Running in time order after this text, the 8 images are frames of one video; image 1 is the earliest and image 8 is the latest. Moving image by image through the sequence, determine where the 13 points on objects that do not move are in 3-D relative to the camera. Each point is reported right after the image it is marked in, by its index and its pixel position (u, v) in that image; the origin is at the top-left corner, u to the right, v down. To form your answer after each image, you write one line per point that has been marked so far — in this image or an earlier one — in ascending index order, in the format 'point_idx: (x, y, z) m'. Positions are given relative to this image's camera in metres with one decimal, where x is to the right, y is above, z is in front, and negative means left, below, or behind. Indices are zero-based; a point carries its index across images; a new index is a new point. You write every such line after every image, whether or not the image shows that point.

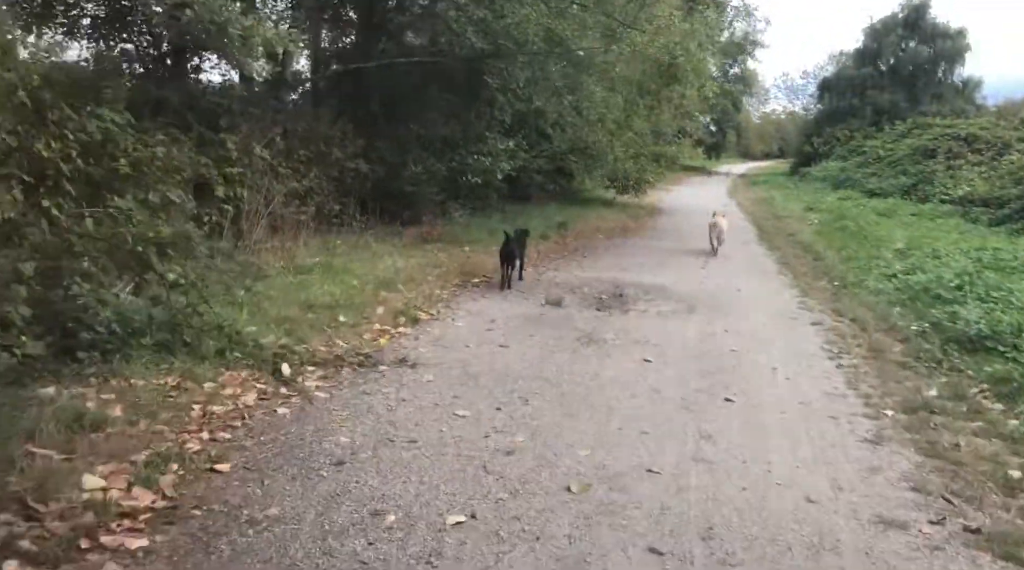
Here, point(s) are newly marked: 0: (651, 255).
0: (+2.6, +0.6, +14.3) m
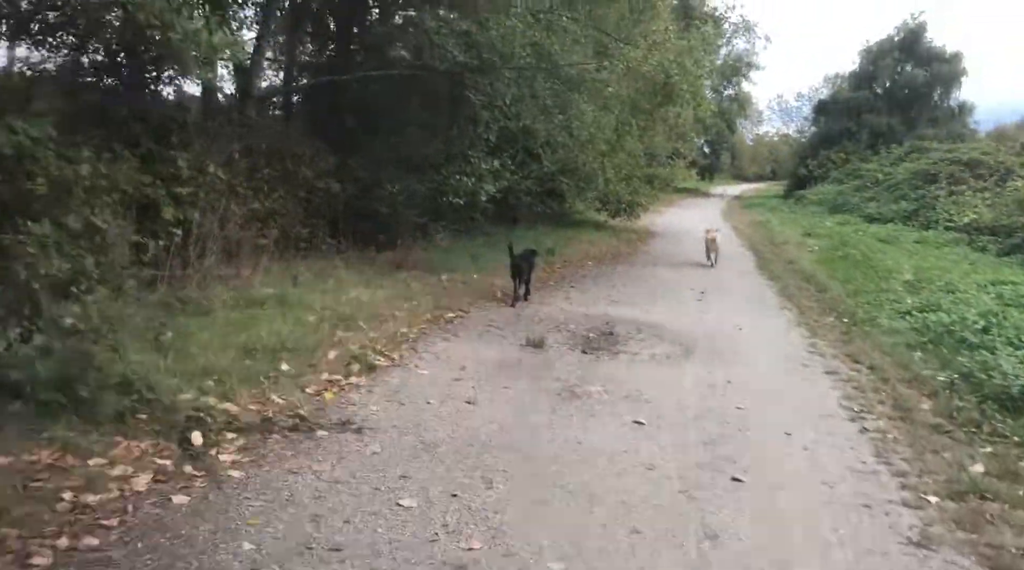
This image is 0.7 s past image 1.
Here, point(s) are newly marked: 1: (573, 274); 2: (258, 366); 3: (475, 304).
0: (+2.3, 0.0, +13.3) m
1: (+1.1, +0.2, +14.7) m
2: (-2.2, -0.7, +6.6) m
3: (-0.5, -0.3, +10.7) m
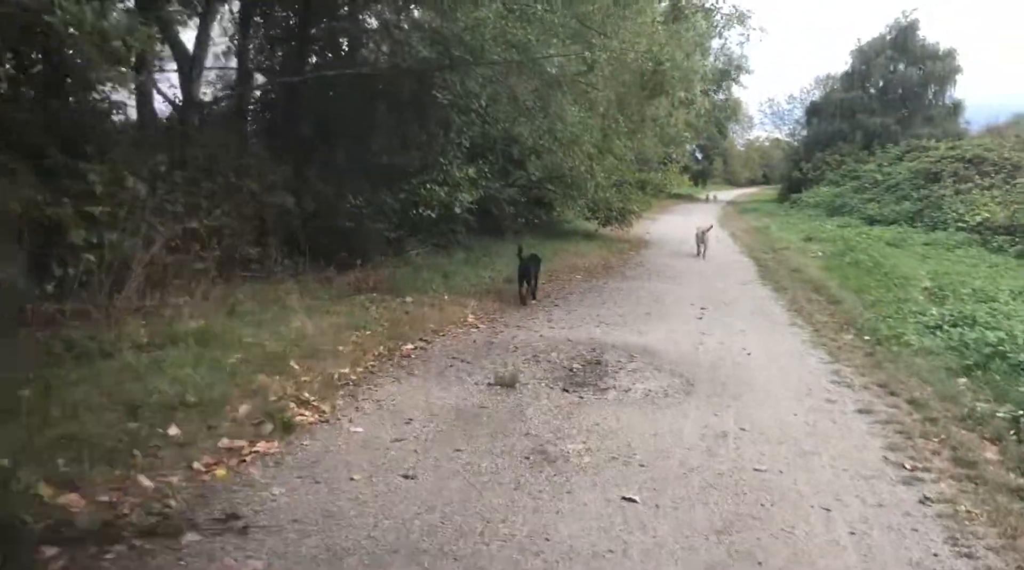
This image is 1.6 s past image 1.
0: (+1.9, -0.3, +11.8) m
1: (+0.7, -0.1, +13.2) m
2: (-2.5, -1.0, +5.1) m
3: (-0.9, -0.6, +9.2) m
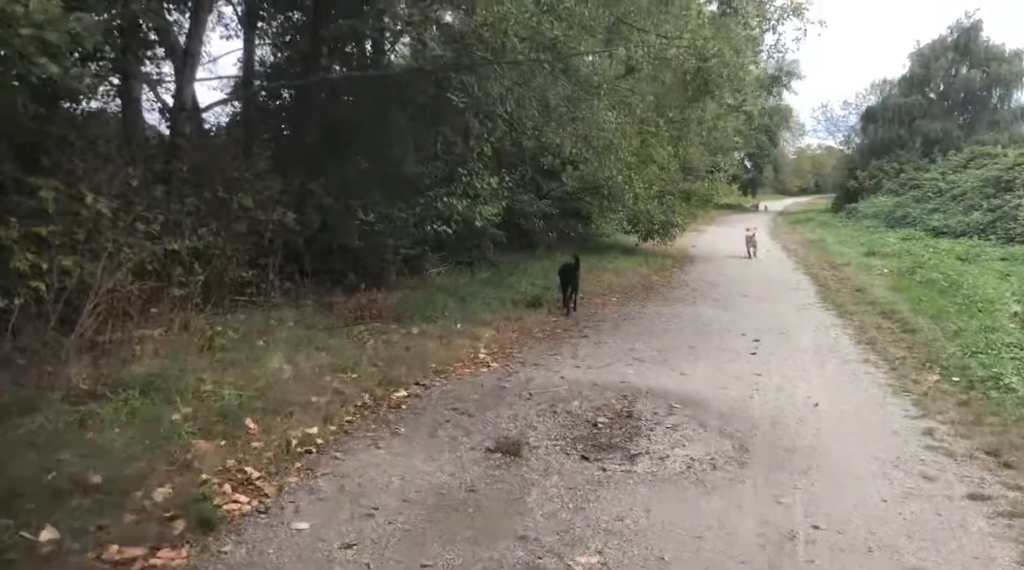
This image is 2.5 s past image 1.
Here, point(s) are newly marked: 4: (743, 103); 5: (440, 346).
0: (+2.2, -0.6, +10.3) m
1: (+1.1, -0.5, +11.7) m
2: (-2.6, -1.3, +3.9) m
3: (-0.7, -0.9, +7.8) m
4: (+5.9, +4.6, +19.3) m
5: (-0.8, -0.7, +8.7) m
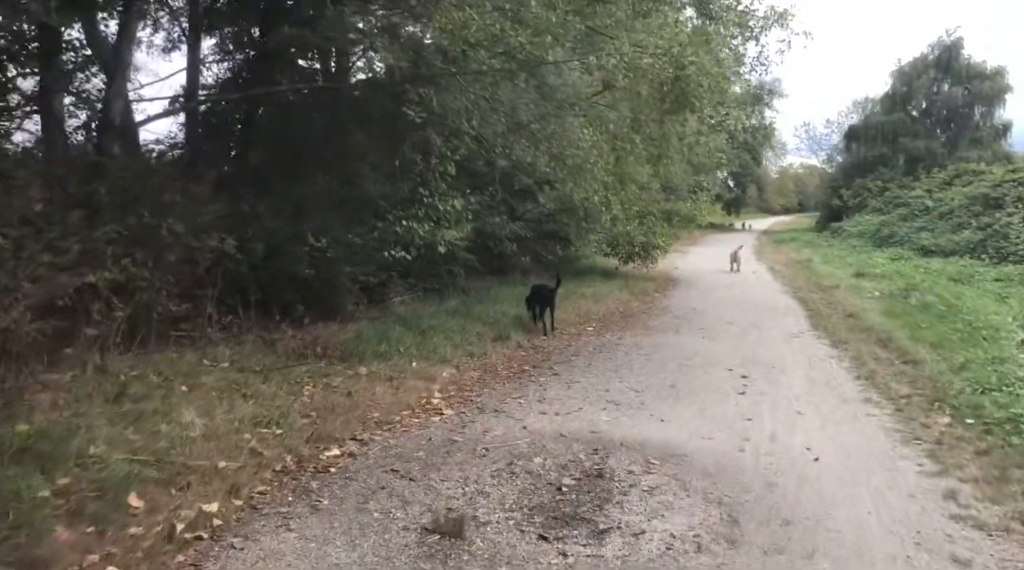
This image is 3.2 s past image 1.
0: (+1.8, -1.0, +9.3) m
1: (+0.6, -0.9, +10.7) m
2: (-2.9, -1.5, +2.8) m
3: (-1.1, -1.2, +6.8) m
4: (+5.2, +4.0, +18.6) m
5: (-1.2, -1.1, +7.6) m
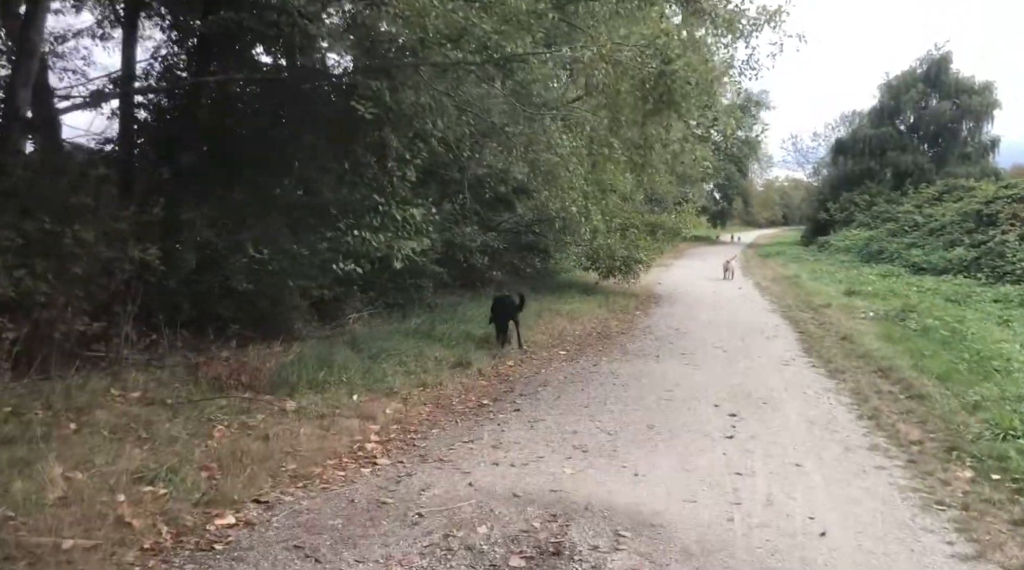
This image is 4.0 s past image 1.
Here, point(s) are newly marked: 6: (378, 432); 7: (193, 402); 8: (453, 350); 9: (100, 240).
0: (+1.3, -1.3, +8.2) m
1: (+0.2, -1.1, +9.6) m
2: (-3.3, -1.6, +1.6) m
3: (-1.5, -1.4, +5.6) m
4: (+4.6, +3.6, +17.6) m
5: (-1.6, -1.3, +6.5) m
6: (-1.2, -1.3, +6.7) m
7: (-3.0, -1.1, +7.2) m
8: (-0.8, -0.9, +10.2) m
9: (-4.5, +0.5, +8.3) m
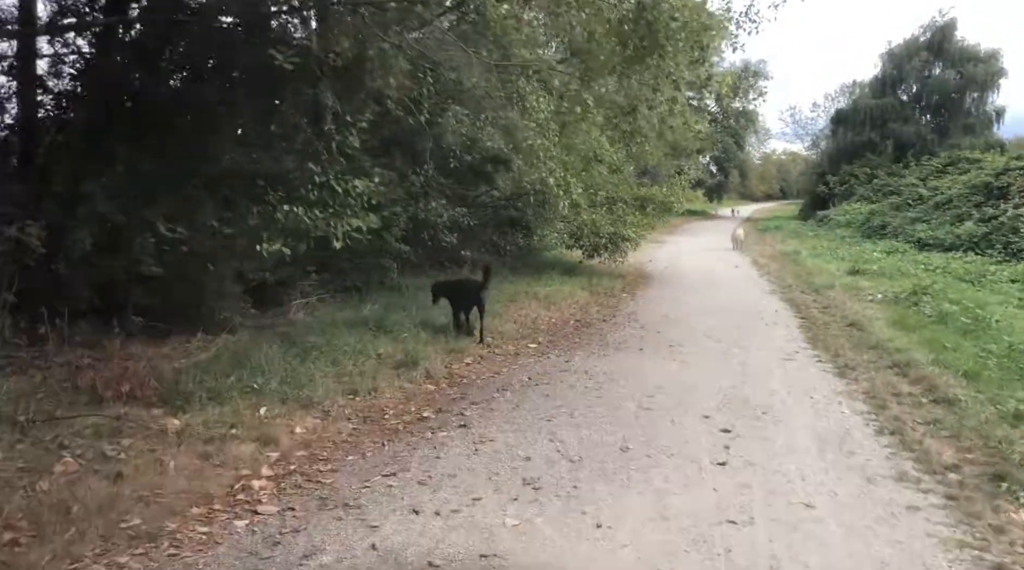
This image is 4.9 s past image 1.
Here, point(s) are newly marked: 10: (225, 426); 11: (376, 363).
0: (+0.9, -1.1, +6.8) m
1: (-0.3, -1.0, +8.2) m
2: (-3.7, -1.7, +0.2) m
3: (-2.0, -1.4, +4.2) m
4: (+4.1, +4.1, +16.0) m
5: (-2.1, -1.2, +5.1) m
6: (-1.6, -1.2, +5.3) m
7: (-3.4, -1.0, +5.7) m
8: (-1.3, -0.7, +8.8) m
9: (-4.9, +0.6, +6.8) m
10: (-2.2, -1.1, +5.8) m
11: (-1.4, -0.8, +8.0) m
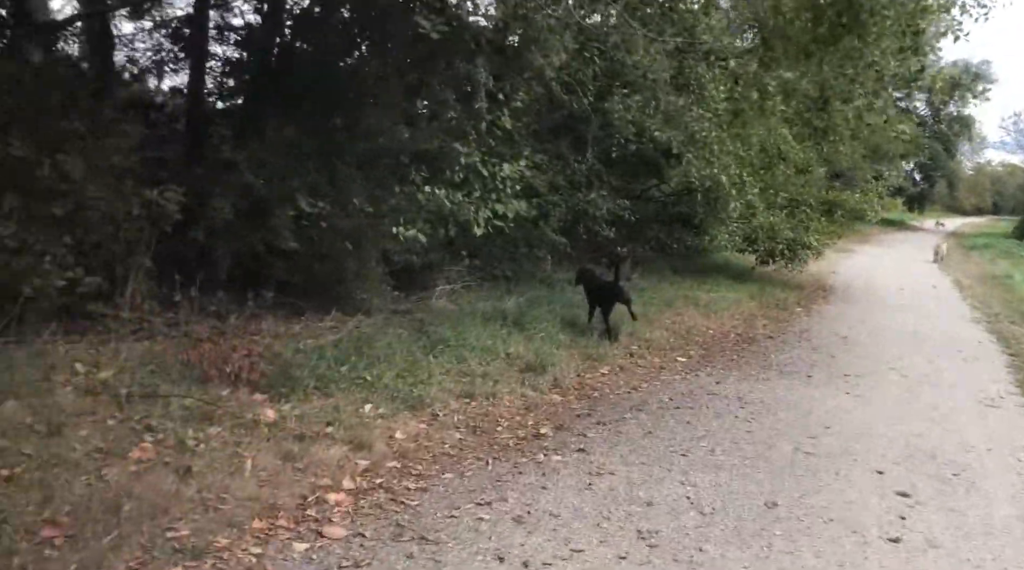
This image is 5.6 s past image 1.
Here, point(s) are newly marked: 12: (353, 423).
0: (+1.8, -1.3, +5.7) m
1: (+1.0, -1.0, +7.3) m
2: (-4.1, -1.5, +0.2) m
3: (-1.5, -1.3, +3.8) m
4: (+7.4, +3.6, +13.8) m
5: (-1.4, -1.1, +4.6) m
6: (-0.9, -1.2, +4.8) m
7: (-2.6, -0.8, +5.6) m
8: (+0.3, -0.6, +8.1) m
9: (-3.6, +1.0, +6.9) m
10: (-1.3, -1.0, +5.4) m
11: (-0.1, -0.8, +7.4) m
12: (-1.1, -1.0, +5.5) m
